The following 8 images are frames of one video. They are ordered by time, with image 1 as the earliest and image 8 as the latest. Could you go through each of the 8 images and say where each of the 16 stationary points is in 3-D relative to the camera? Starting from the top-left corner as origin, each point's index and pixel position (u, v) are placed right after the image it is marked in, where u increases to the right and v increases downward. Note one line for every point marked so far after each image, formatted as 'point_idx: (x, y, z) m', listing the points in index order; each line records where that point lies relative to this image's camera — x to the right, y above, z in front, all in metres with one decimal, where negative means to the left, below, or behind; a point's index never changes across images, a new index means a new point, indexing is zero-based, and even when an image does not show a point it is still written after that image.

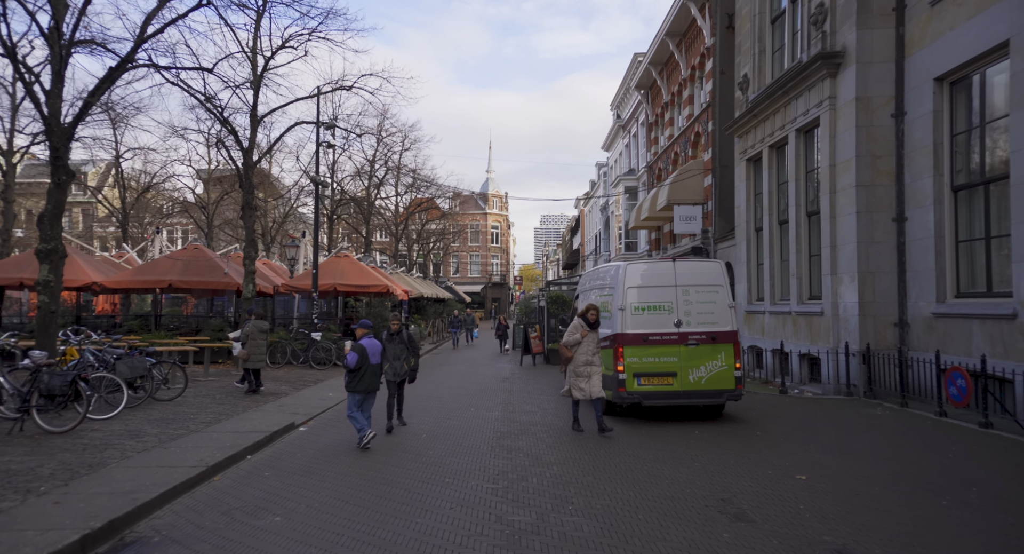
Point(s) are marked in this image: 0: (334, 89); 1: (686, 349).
0: (-5.9, +6.2, +19.2) m
1: (+2.9, -1.2, +9.8) m
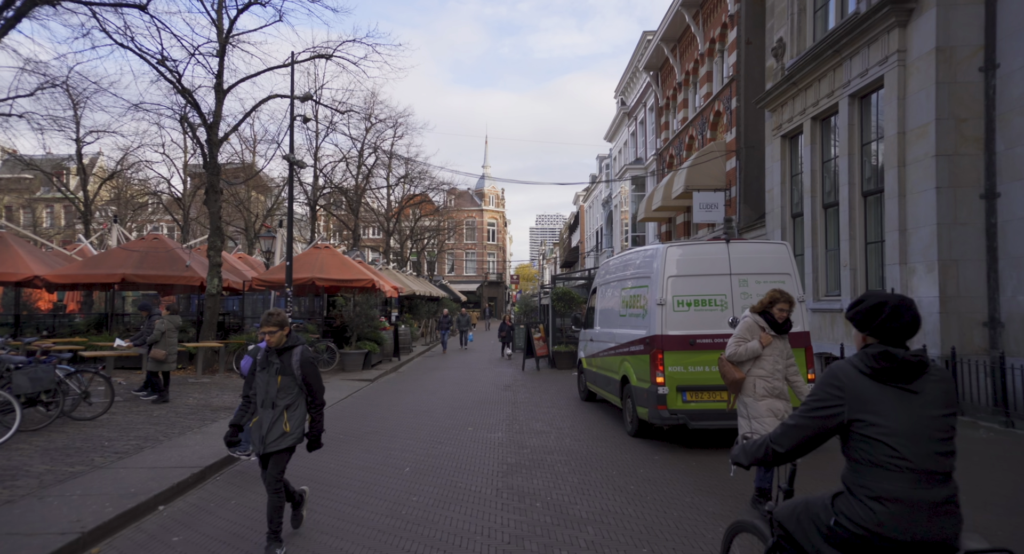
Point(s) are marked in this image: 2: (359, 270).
0: (-5.8, +6.4, +17.0) m
1: (+3.0, -1.0, +7.6) m
2: (-4.7, +0.2, +18.0) m
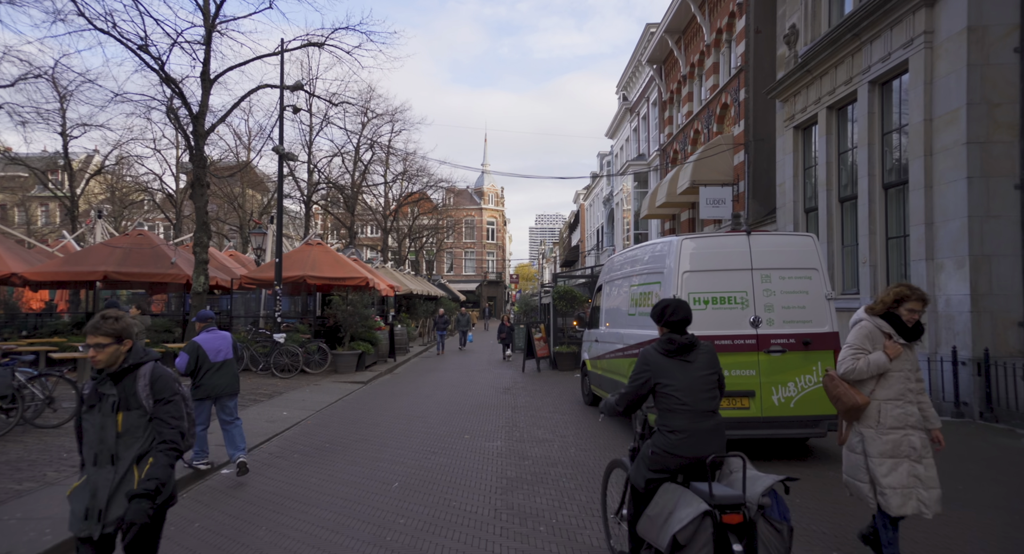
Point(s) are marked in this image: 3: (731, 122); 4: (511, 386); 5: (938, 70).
0: (-5.8, +6.5, +16.3) m
1: (+3.0, -1.0, +6.9) m
2: (-4.8, +0.3, +17.3) m
3: (+7.4, +5.2, +19.6) m
4: (0.0, -2.7, +14.5) m
5: (+7.3, +3.5, +10.0) m
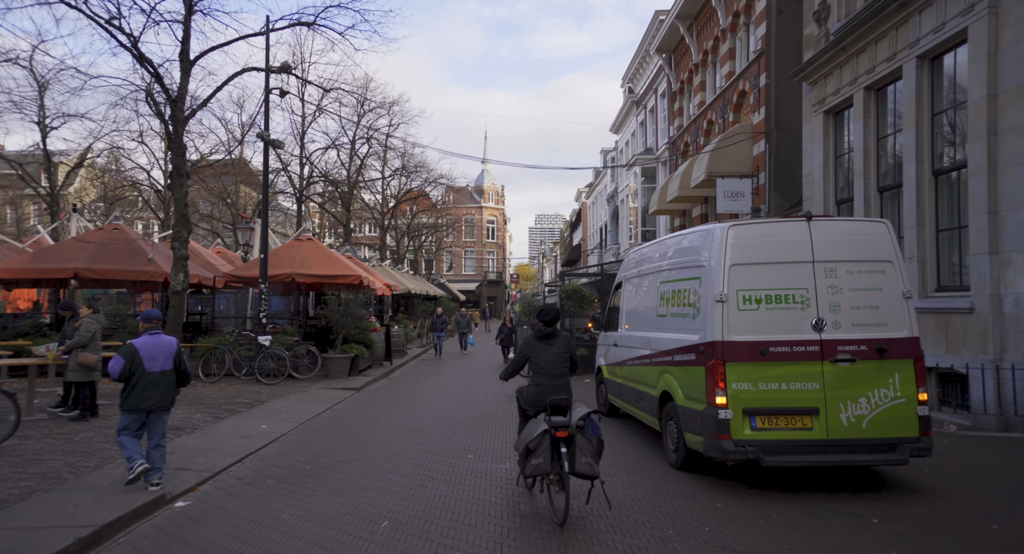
0: (-5.7, +6.6, +15.1) m
1: (+3.2, -0.9, +5.8) m
2: (-4.6, +0.4, +16.2) m
3: (+7.5, +5.3, +18.4) m
4: (+0.1, -2.7, +13.3) m
5: (+7.4, +3.6, +8.8) m
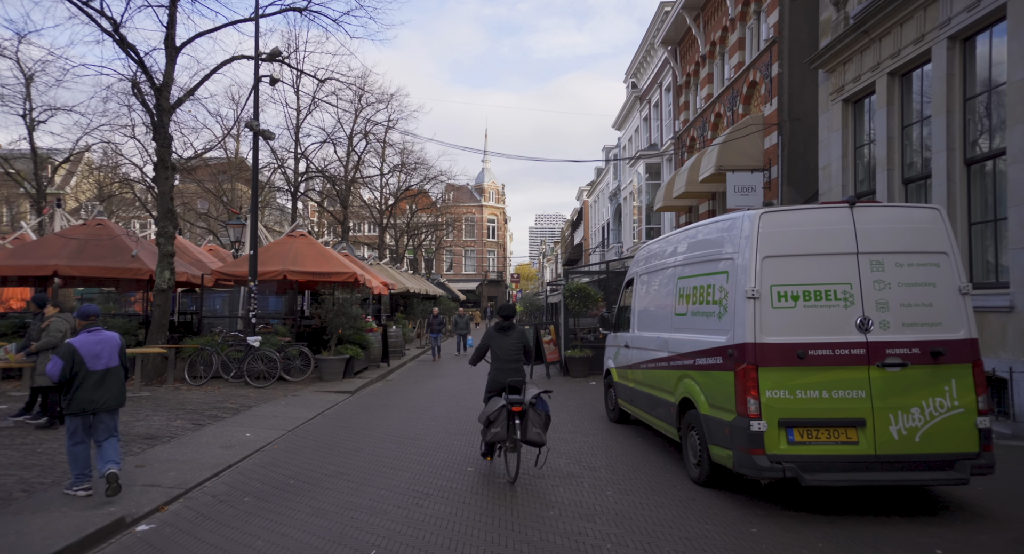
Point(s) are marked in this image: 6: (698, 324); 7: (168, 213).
0: (-5.7, +6.6, +14.4) m
1: (+3.2, -0.9, +5.1) m
2: (-4.6, +0.4, +15.5) m
3: (+7.5, +5.3, +17.7) m
4: (+0.1, -2.6, +12.7) m
5: (+7.5, +3.7, +8.1) m
6: (+2.0, -0.5, +6.4) m
7: (-8.0, +1.5, +13.5) m
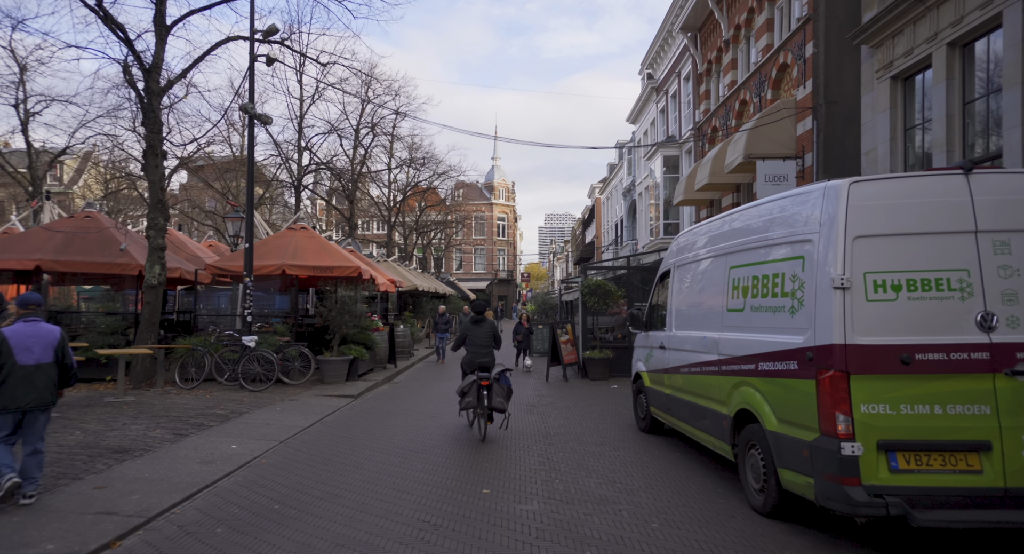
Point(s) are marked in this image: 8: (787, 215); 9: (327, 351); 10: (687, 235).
0: (-5.3, +6.7, +13.5) m
1: (+3.4, -0.7, +4.0) m
2: (-4.2, +0.5, +14.5) m
3: (+7.9, +5.4, +16.5) m
4: (+0.5, -2.5, +11.6) m
5: (+7.7, +3.8, +6.9) m
6: (+2.2, -0.4, +5.3) m
7: (-7.6, +1.6, +12.6) m
8: (+2.4, +0.6, +5.1) m
9: (-4.5, -1.8, +14.1) m
10: (+2.3, +0.6, +7.9) m
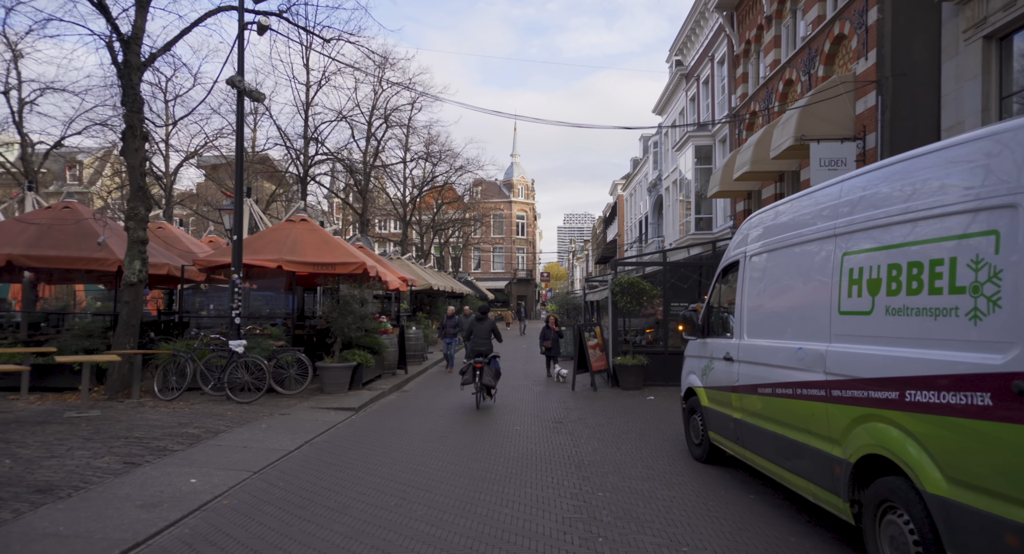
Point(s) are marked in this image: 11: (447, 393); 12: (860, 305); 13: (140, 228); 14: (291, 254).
0: (-4.9, +6.8, +12.1) m
1: (+3.6, -0.7, +2.3) m
2: (-3.7, +0.6, +13.1) m
3: (+8.5, +5.5, +14.7) m
4: (+0.9, -2.4, +10.0) m
5: (+8.0, +3.9, +5.1) m
6: (+2.4, -0.3, +3.6) m
7: (-7.2, +1.6, +11.2) m
8: (+2.6, +0.6, +3.5) m
9: (-4.0, -1.7, +12.7) m
10: (+2.6, +0.6, +6.2) m
11: (-1.5, -2.6, +13.0) m
12: (+2.5, -0.2, +4.0) m
13: (-7.2, +1.0, +11.3) m
14: (-4.8, +0.5, +12.6) m
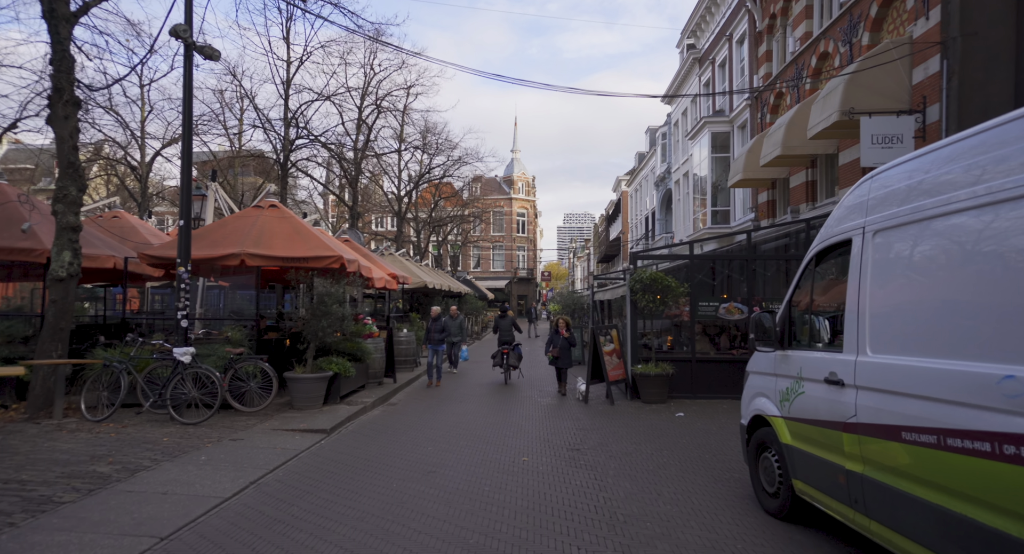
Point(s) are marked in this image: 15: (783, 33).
0: (-4.8, +6.9, +10.2) m
1: (+3.7, -0.6, +0.4) m
2: (-3.6, +0.7, +11.2) m
3: (+8.6, +5.6, +12.8) m
4: (+0.9, -2.3, +8.2) m
5: (+8.0, +3.9, +3.3) m
6: (+2.5, -0.2, +1.8) m
7: (-7.1, +1.7, +9.3) m
8: (+2.7, +0.7, +1.6) m
9: (-3.9, -1.6, +10.8) m
10: (+2.7, +0.7, +4.4) m
11: (-1.4, -2.5, +11.1) m
12: (+2.5, -0.1, +2.1) m
13: (-7.1, +1.1, +9.4) m
14: (-4.7, +0.6, +10.8) m
15: (+8.7, +7.9, +18.8) m
